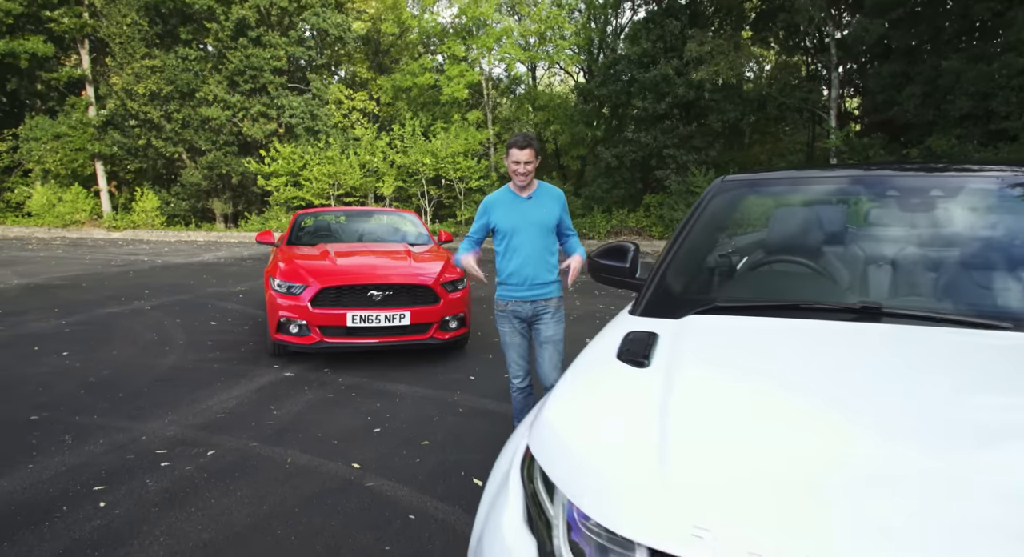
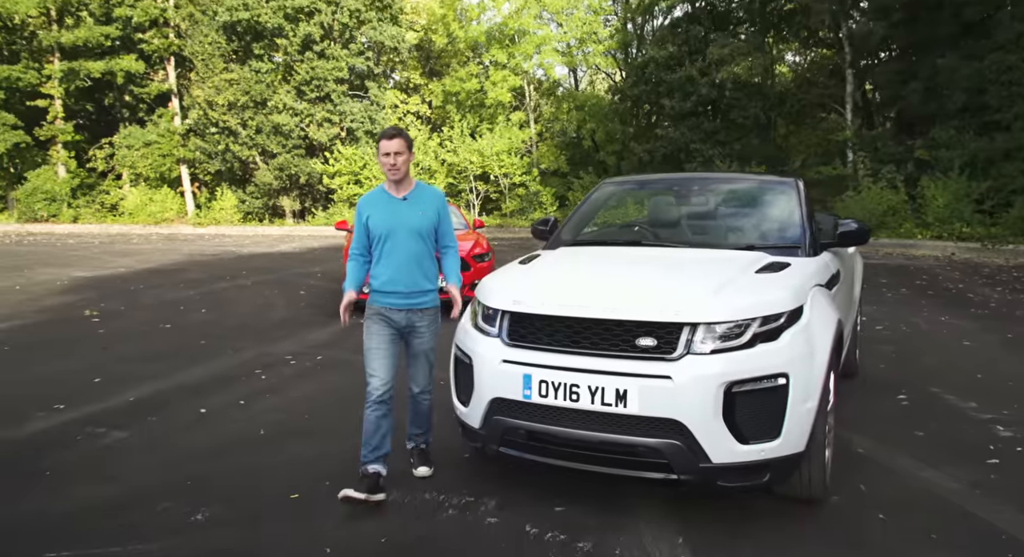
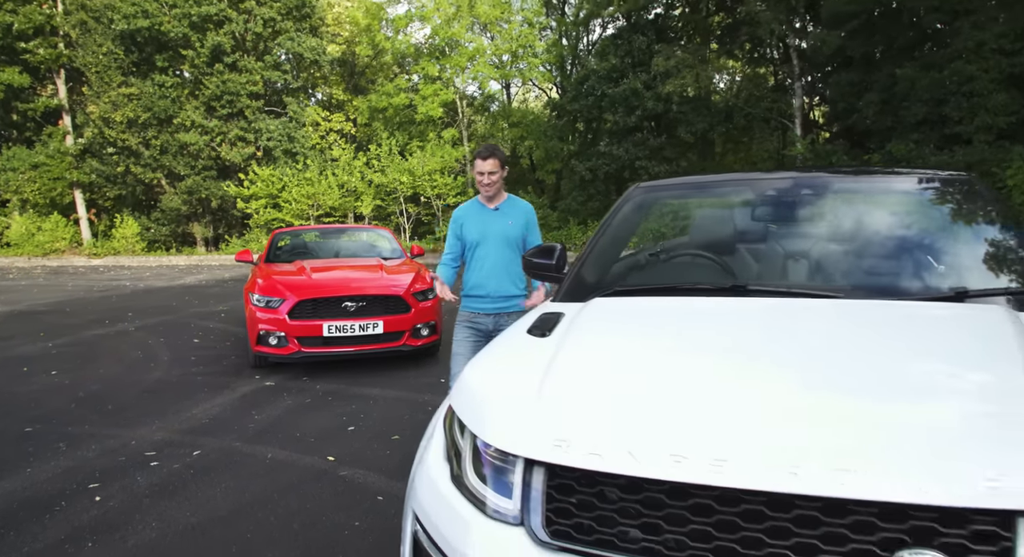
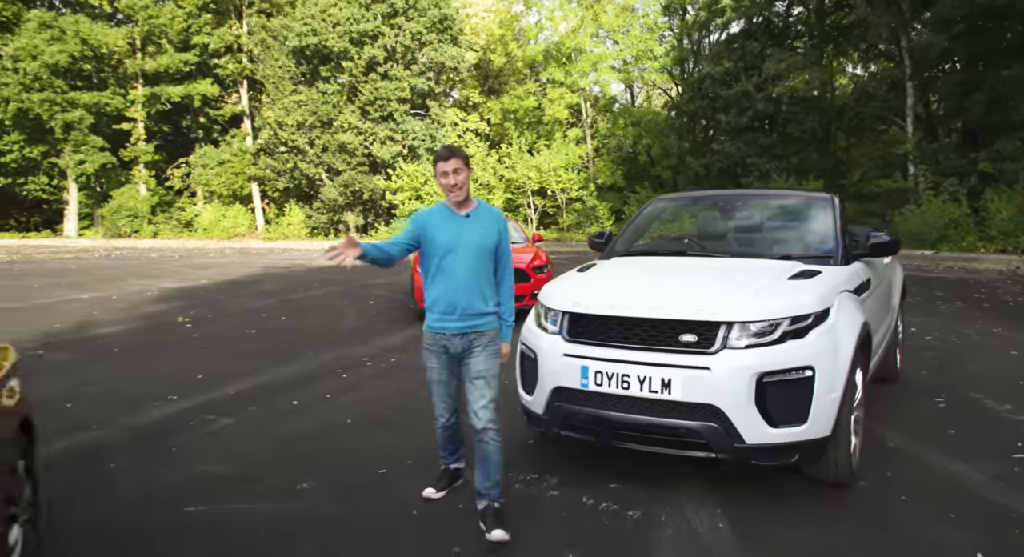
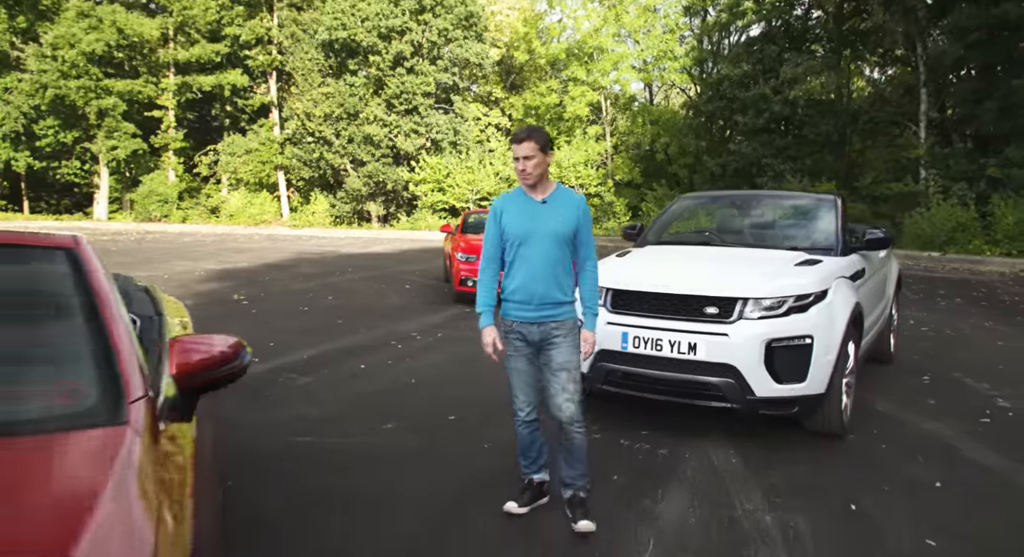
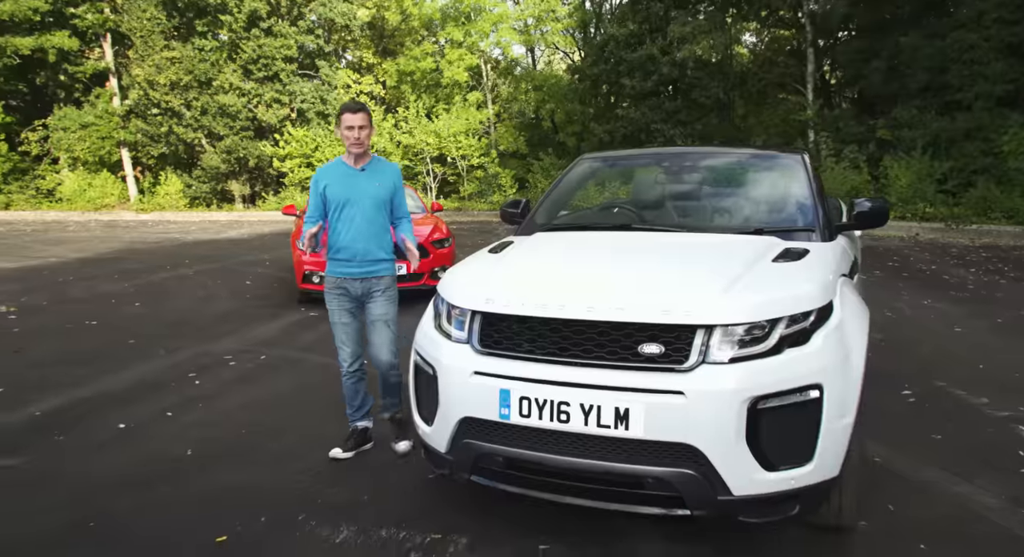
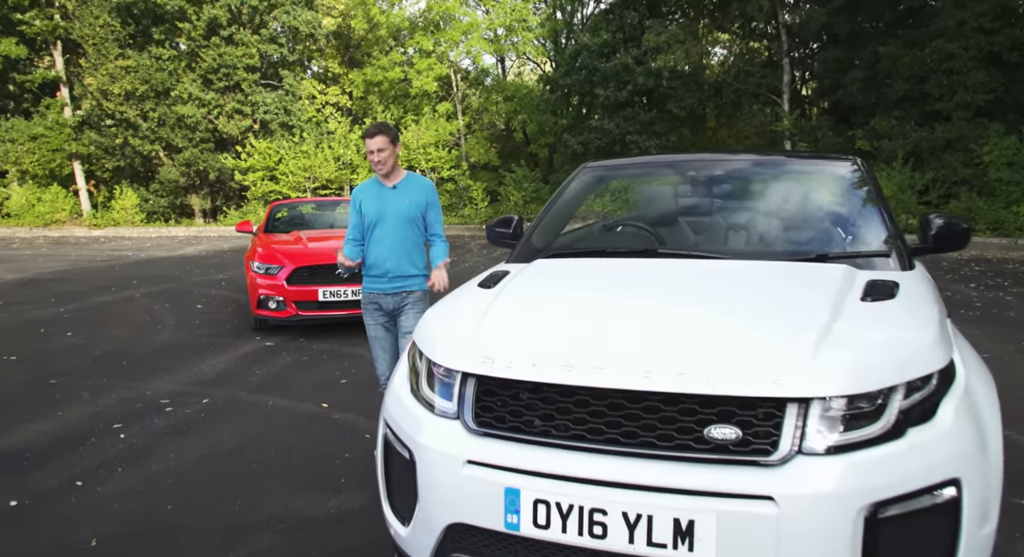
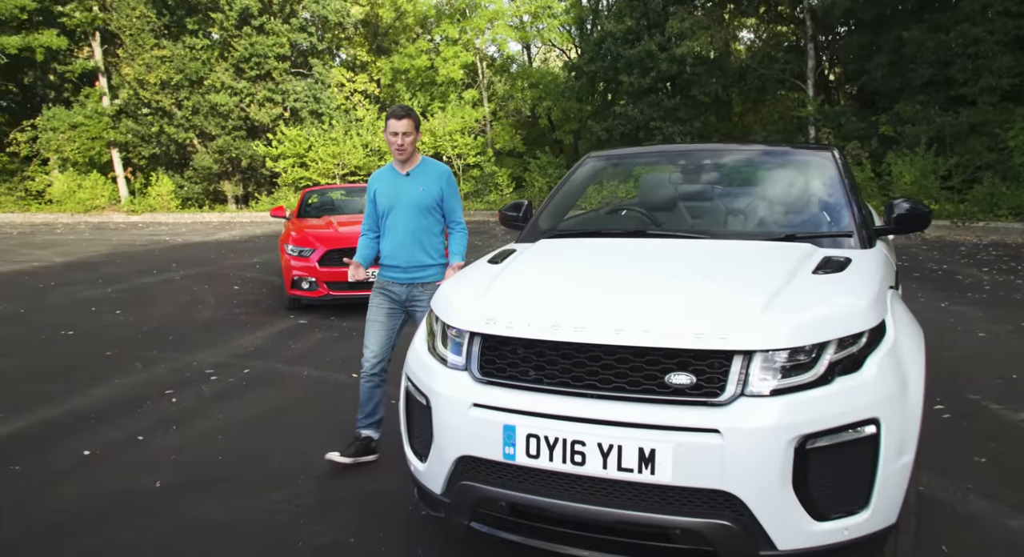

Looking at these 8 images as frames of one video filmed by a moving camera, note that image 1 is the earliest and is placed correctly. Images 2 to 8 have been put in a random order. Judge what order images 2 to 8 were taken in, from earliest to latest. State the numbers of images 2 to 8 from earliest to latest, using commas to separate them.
3, 7, 8, 6, 2, 4, 5
